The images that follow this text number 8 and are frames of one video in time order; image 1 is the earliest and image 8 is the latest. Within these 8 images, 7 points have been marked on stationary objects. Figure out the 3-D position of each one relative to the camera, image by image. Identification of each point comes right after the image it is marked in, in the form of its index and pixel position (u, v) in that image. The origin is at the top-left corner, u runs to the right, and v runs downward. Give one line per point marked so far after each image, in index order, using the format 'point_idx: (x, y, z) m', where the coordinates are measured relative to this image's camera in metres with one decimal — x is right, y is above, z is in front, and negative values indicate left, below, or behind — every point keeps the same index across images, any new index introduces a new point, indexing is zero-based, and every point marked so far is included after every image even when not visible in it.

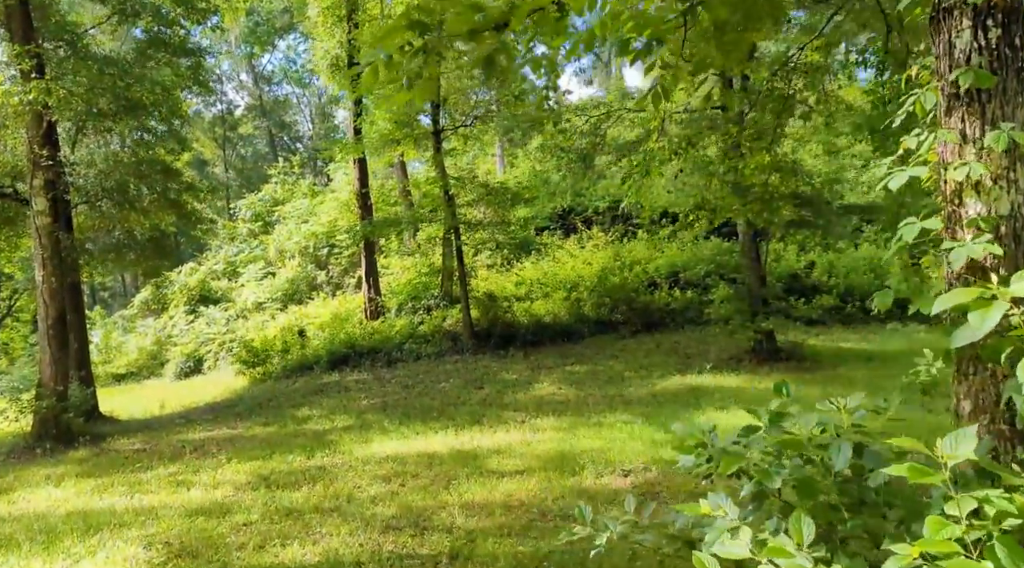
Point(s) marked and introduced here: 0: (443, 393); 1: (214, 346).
0: (-0.8, -1.3, +9.8) m
1: (-7.0, -1.5, +19.1) m
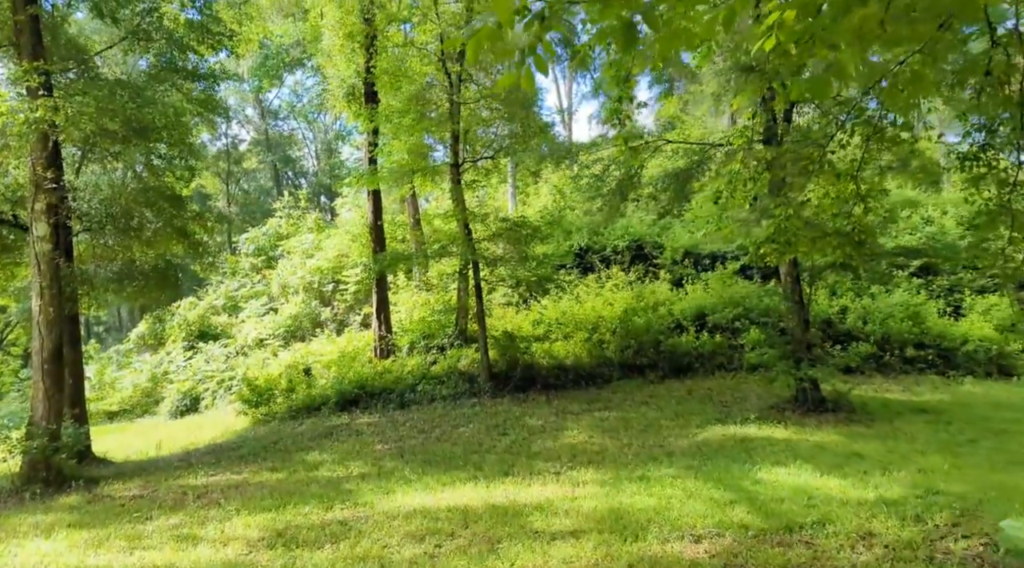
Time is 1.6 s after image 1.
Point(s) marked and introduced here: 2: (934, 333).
0: (-0.5, -1.7, +9.1) m
1: (-6.8, -2.3, +18.4) m
2: (+6.2, -0.7, +11.9) m
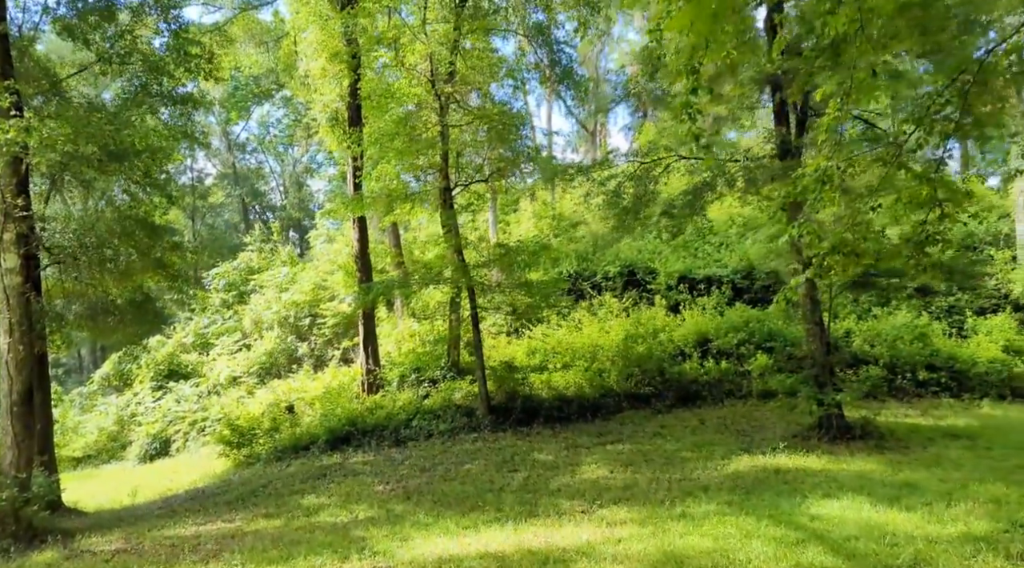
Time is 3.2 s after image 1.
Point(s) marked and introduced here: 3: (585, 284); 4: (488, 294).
0: (-0.4, -2.0, +8.5) m
1: (-7.0, -3.0, +17.5) m
2: (+6.1, -1.0, +11.7) m
3: (+1.4, 0.0, +15.5) m
4: (-0.3, -0.1, +12.5) m
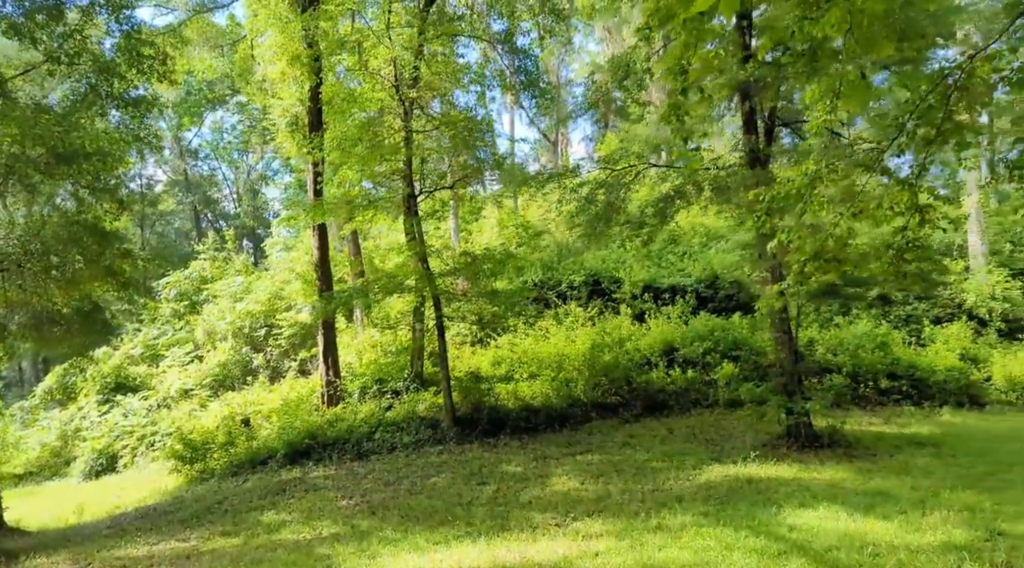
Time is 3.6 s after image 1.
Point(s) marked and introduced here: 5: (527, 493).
0: (-0.7, -2.1, +8.3) m
1: (-7.8, -3.2, +16.9) m
2: (+5.6, -1.1, +11.8) m
3: (+0.7, -0.2, +15.4) m
4: (-0.9, -0.3, +12.3) m
5: (+0.1, -2.0, +7.7) m
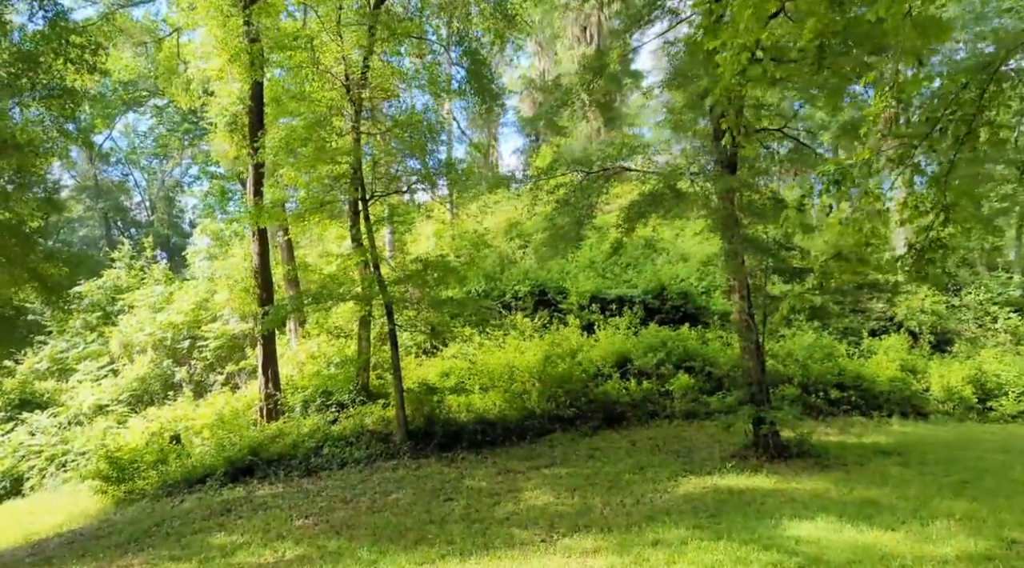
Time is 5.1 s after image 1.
0: (-1.0, -2.1, +7.8) m
1: (-9.0, -3.4, +15.7) m
2: (+5.0, -1.3, +12.0) m
3: (-0.3, -0.4, +15.1) m
4: (-1.6, -0.4, +11.8) m
5: (-0.1, -2.0, +7.4) m
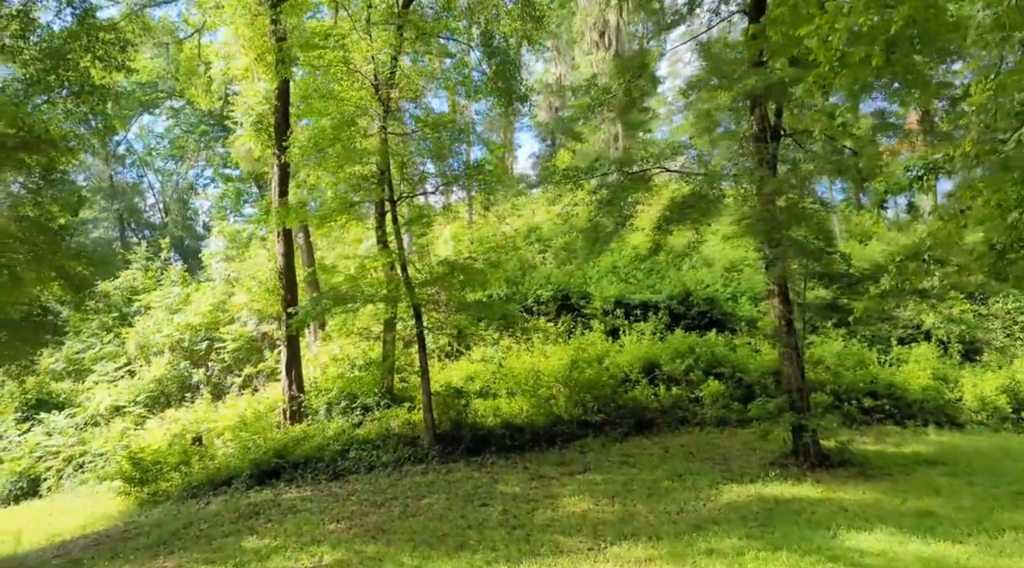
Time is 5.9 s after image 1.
0: (-0.7, -2.1, +7.7) m
1: (-8.6, -3.4, +15.6) m
2: (+5.4, -1.4, +11.8) m
3: (+0.1, -0.4, +14.9) m
4: (-1.2, -0.4, +11.7) m
5: (+0.2, -2.0, +7.2) m
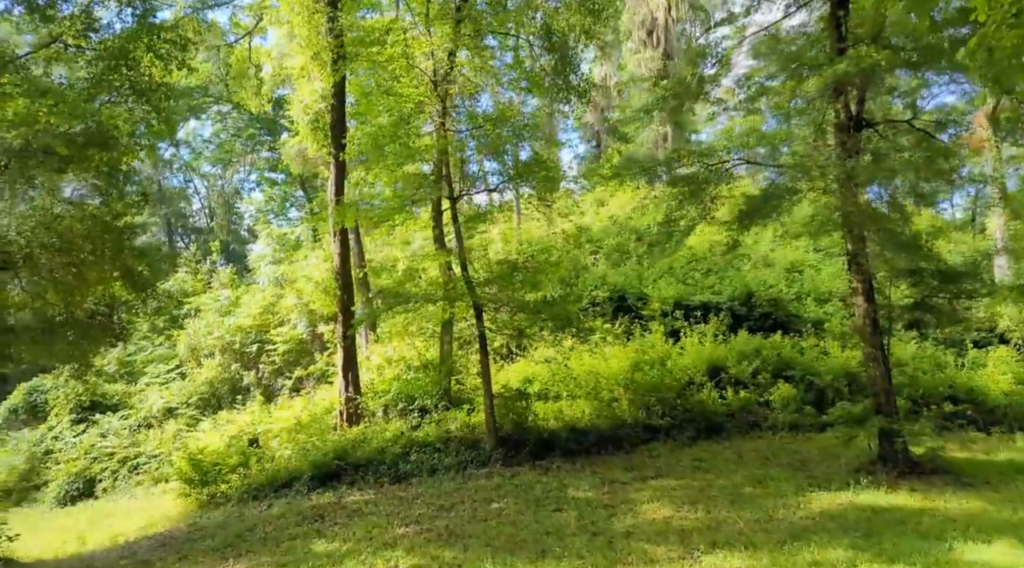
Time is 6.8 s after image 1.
0: (0.0, -2.1, +7.4) m
1: (-7.5, -3.4, +15.6) m
2: (+6.2, -1.4, +11.3) m
3: (+1.1, -0.5, +14.6) m
4: (-0.3, -0.4, +11.4) m
5: (+0.9, -2.0, +6.9) m
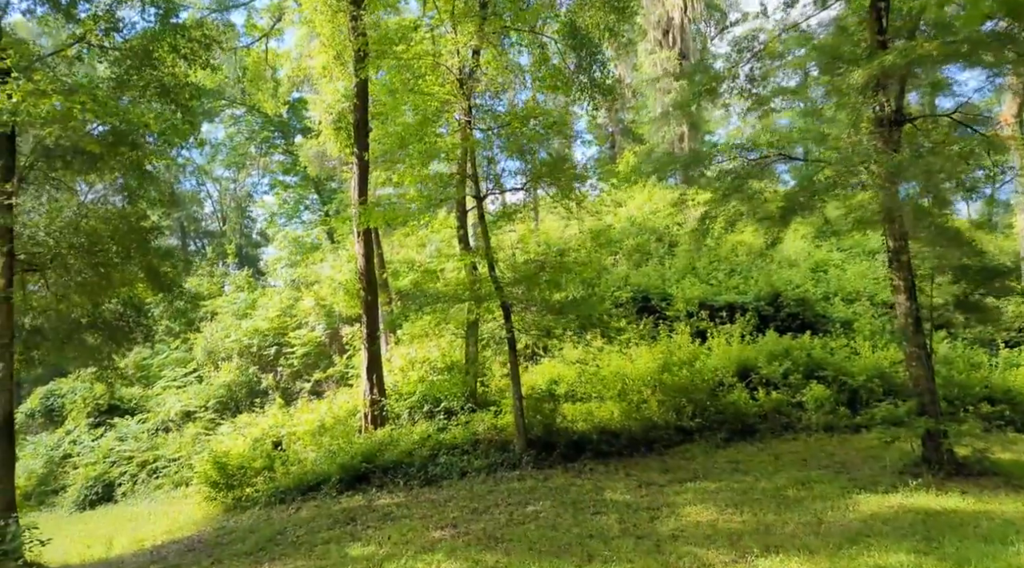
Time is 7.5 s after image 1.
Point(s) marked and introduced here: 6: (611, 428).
0: (+0.3, -2.1, +7.3) m
1: (-7.1, -3.4, +15.5) m
2: (+6.6, -1.4, +11.1) m
3: (+1.5, -0.5, +14.5) m
4: (+0.1, -0.4, +11.3) m
5: (+1.2, -2.0, +6.8) m
6: (+1.2, -1.8, +10.3) m
